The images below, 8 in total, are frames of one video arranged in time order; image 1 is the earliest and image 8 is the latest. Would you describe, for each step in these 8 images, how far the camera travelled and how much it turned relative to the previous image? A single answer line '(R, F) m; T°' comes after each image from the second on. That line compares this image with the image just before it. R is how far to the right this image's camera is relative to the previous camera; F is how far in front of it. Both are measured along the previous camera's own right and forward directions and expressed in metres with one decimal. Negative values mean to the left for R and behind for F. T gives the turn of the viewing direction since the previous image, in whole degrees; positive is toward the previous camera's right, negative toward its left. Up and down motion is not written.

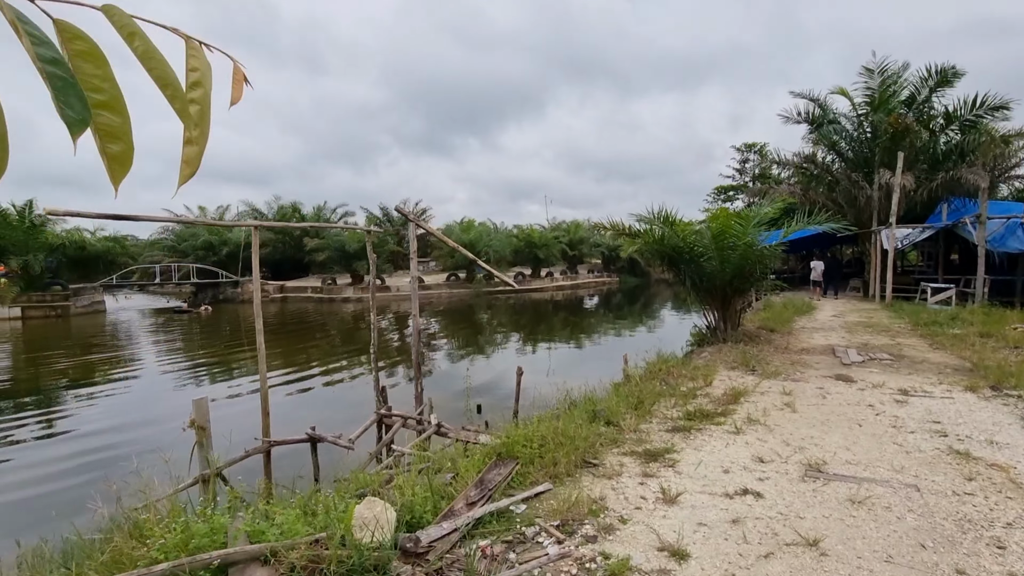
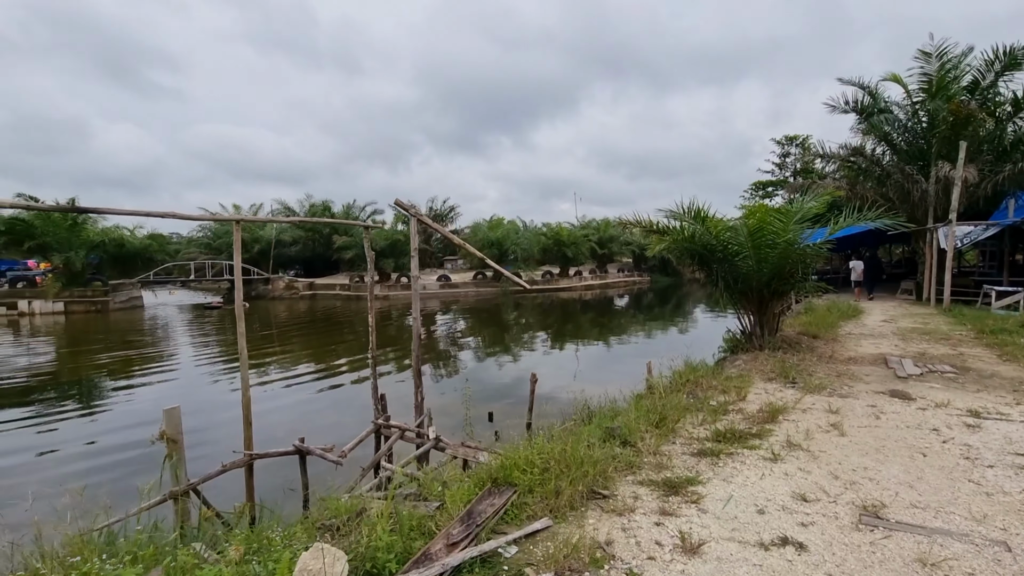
(+0.2, +0.4) m; -4°
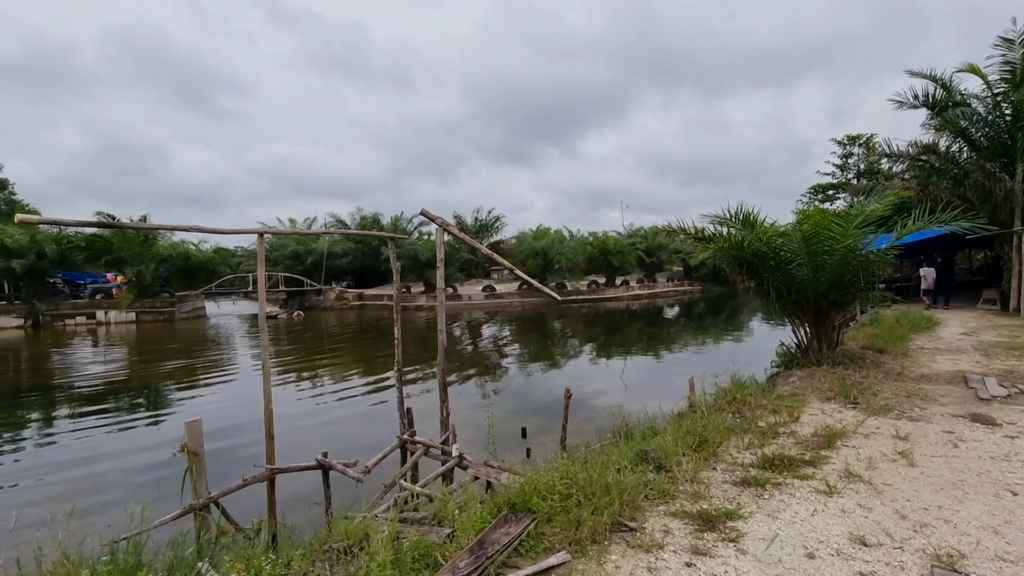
(+0.2, +0.2) m; -5°
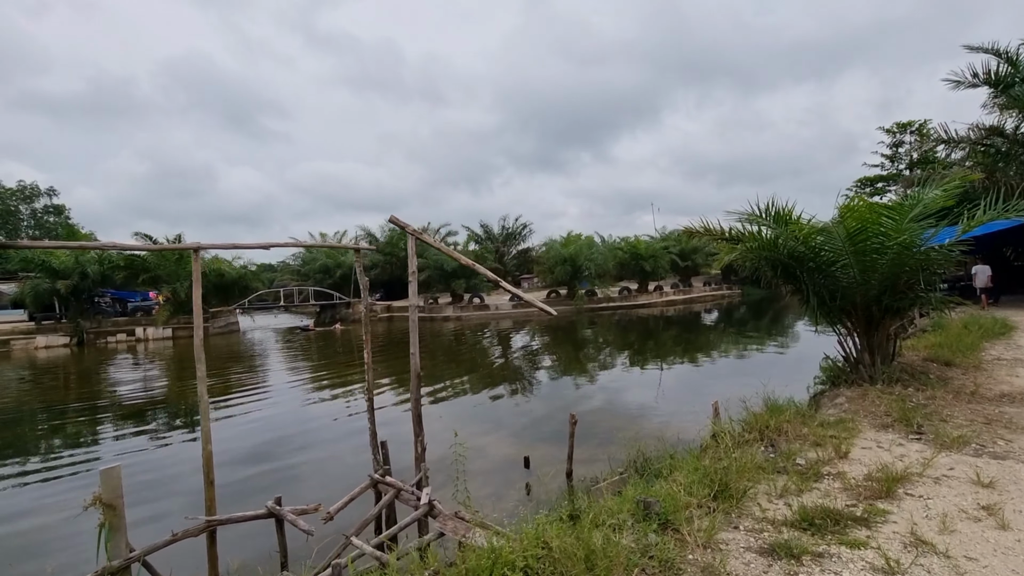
(+0.4, +0.6) m; -4°
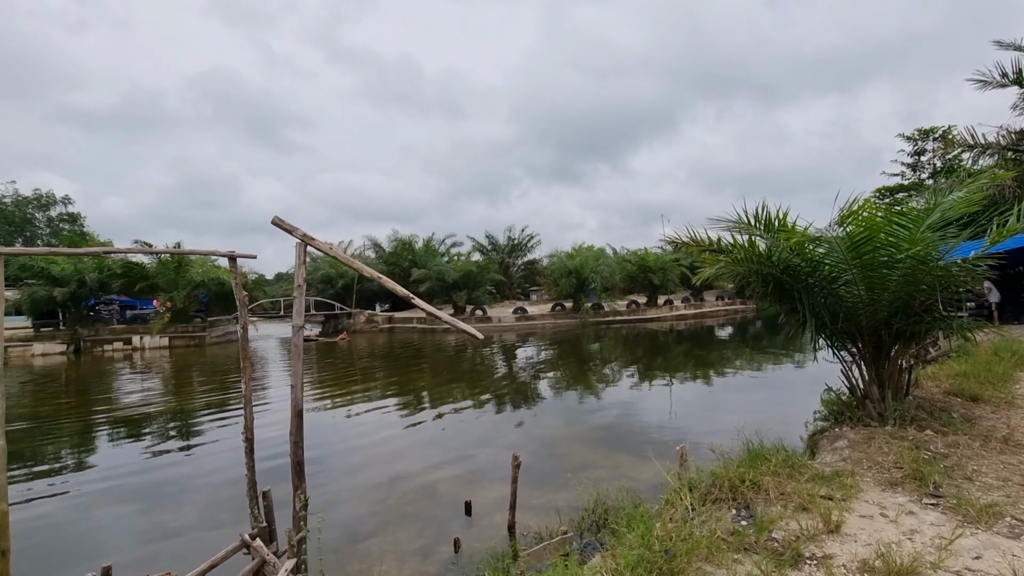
(+0.7, +0.7) m; -2°
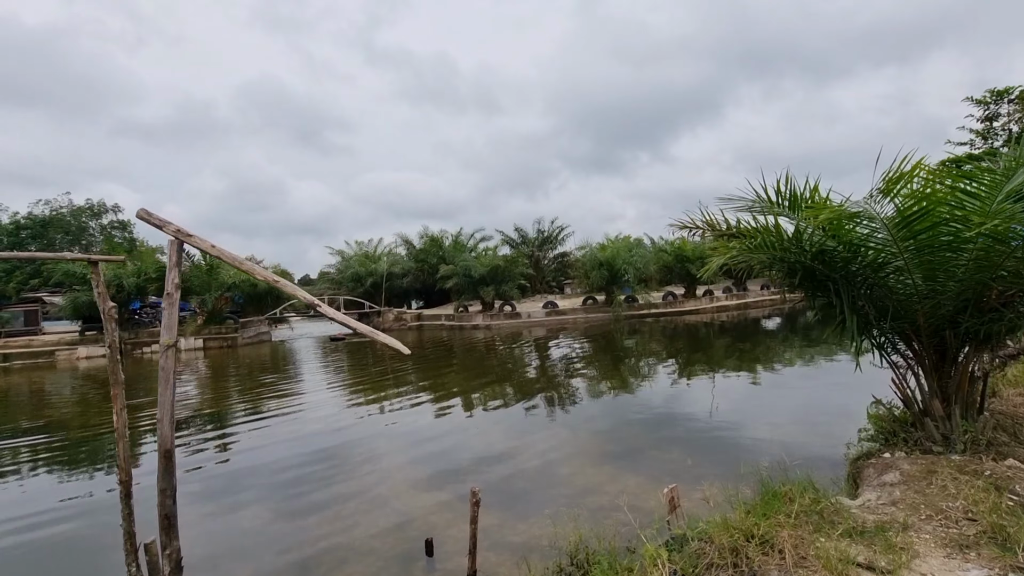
(+0.6, +0.8) m; -5°
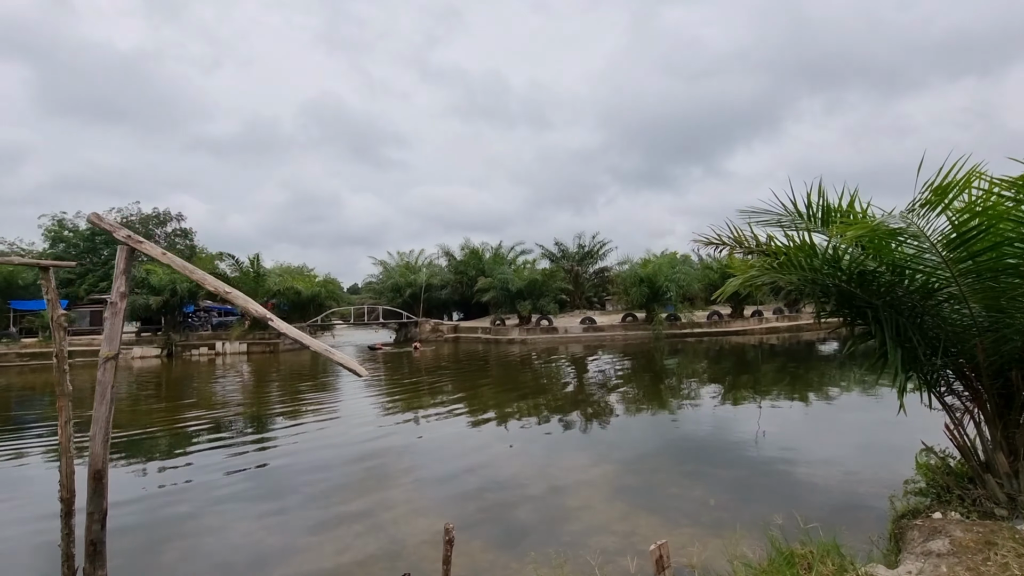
(+0.4, +0.3) m; -5°
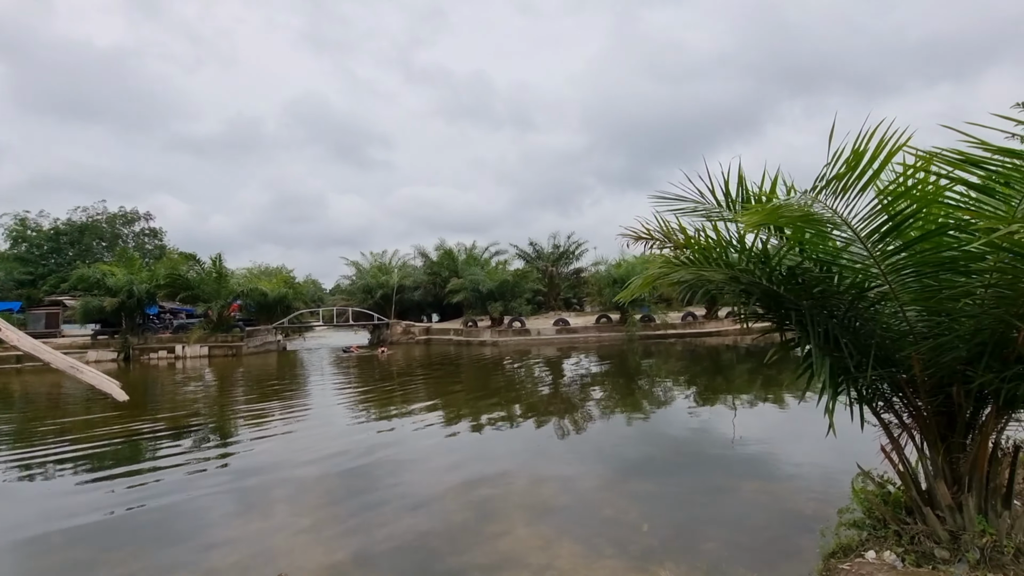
(+0.7, +0.5) m; +2°
